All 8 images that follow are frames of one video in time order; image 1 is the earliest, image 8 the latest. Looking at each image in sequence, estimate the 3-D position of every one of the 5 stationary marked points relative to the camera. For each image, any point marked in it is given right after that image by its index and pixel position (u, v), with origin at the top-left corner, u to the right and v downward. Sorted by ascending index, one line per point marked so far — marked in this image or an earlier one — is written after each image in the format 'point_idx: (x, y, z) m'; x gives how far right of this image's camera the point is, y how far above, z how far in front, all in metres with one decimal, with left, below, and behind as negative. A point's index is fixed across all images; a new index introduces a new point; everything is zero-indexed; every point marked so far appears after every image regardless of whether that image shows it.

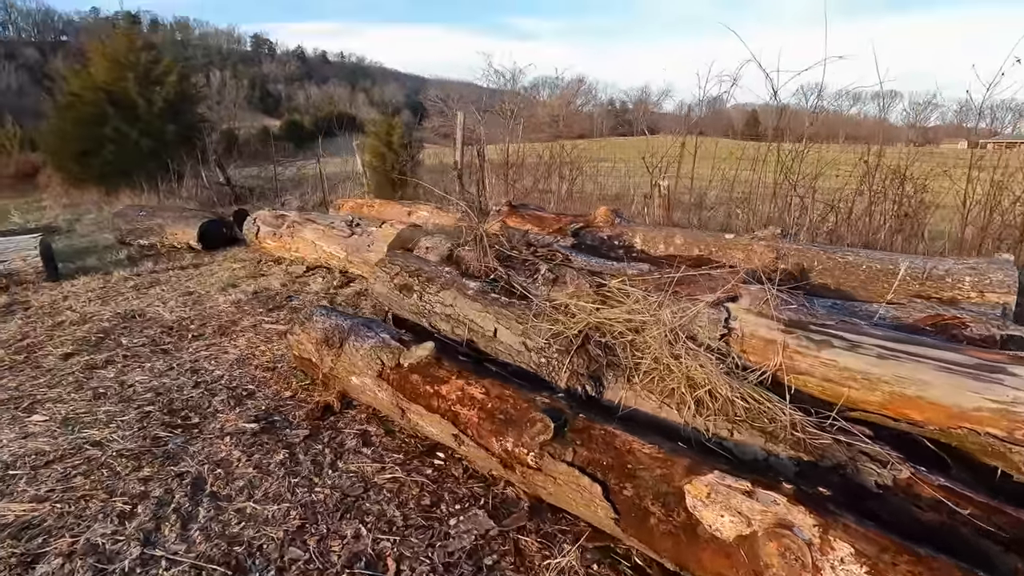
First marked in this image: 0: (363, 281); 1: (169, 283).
0: (-1.6, +0.1, +5.7) m
1: (-3.9, +0.1, +6.1) m
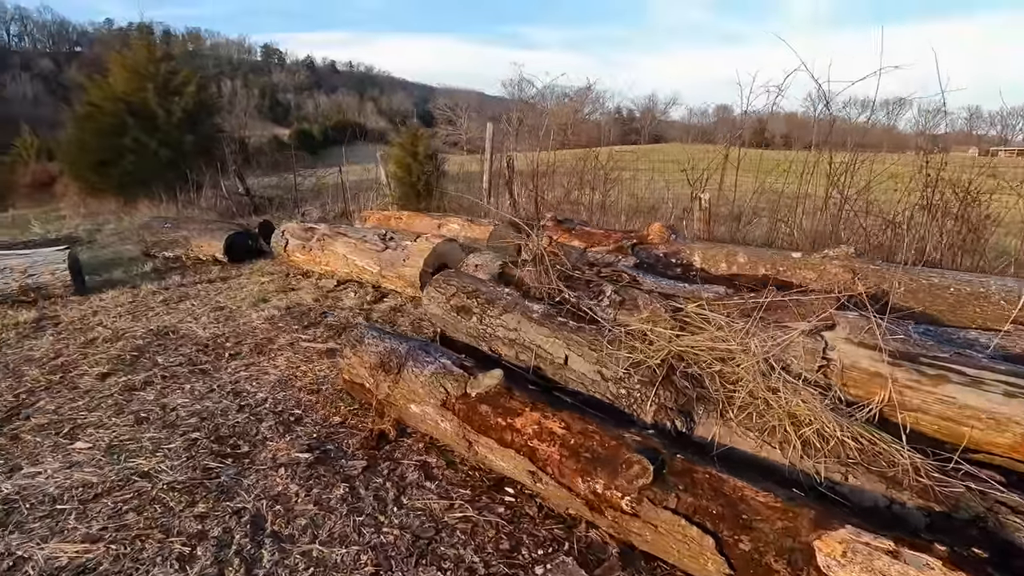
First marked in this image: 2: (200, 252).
0: (-1.2, -0.1, +5.6) m
1: (-3.5, -0.1, +6.0) m
2: (-4.4, +0.5, +7.5) m
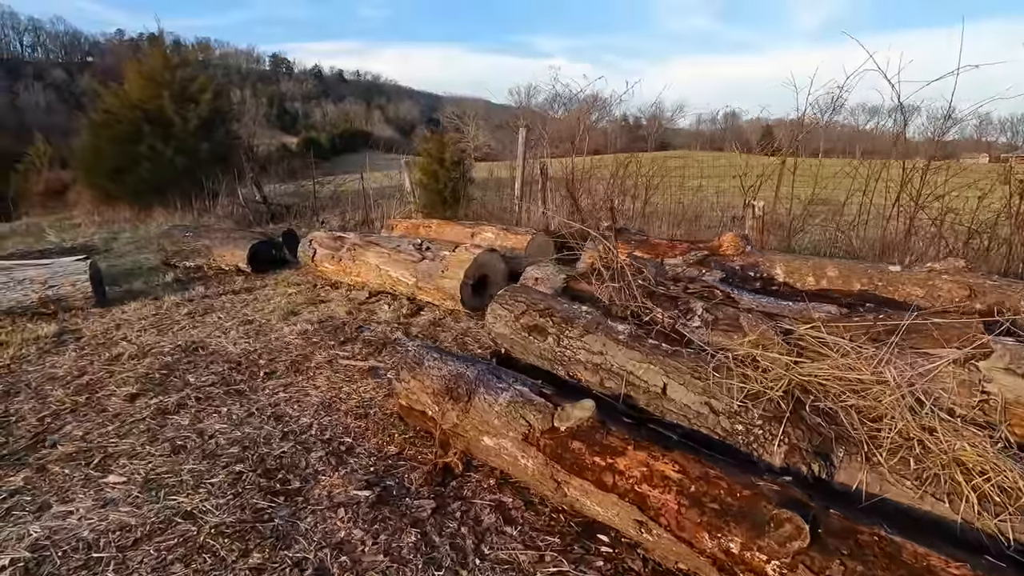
0: (-0.8, -0.2, +5.3) m
1: (-3.1, -0.2, +5.7) m
2: (-4.0, +0.4, +7.3) m
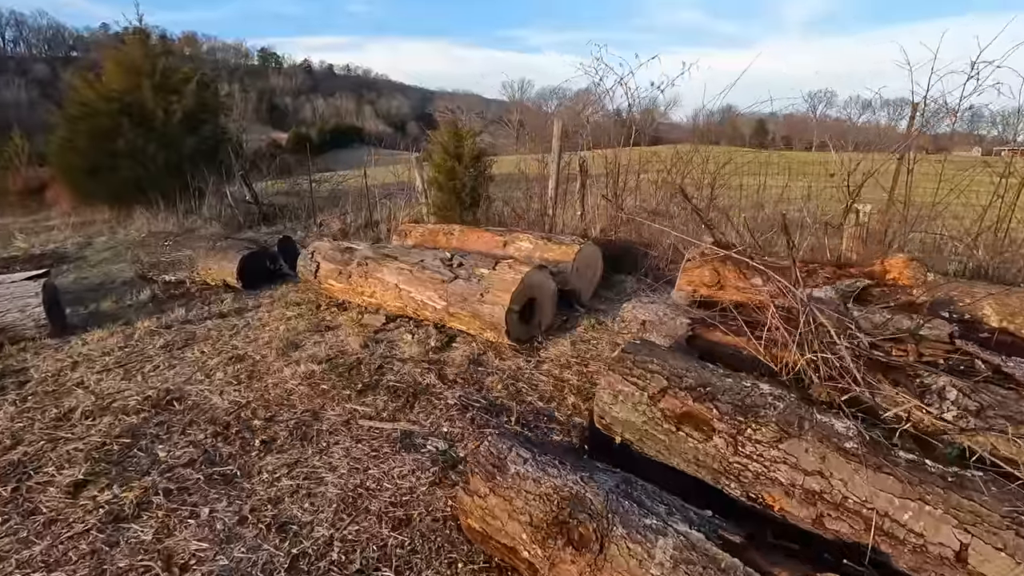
0: (-0.3, -0.4, +4.3) m
1: (-2.7, -0.5, +4.7) m
2: (-3.6, +0.1, +6.2) m
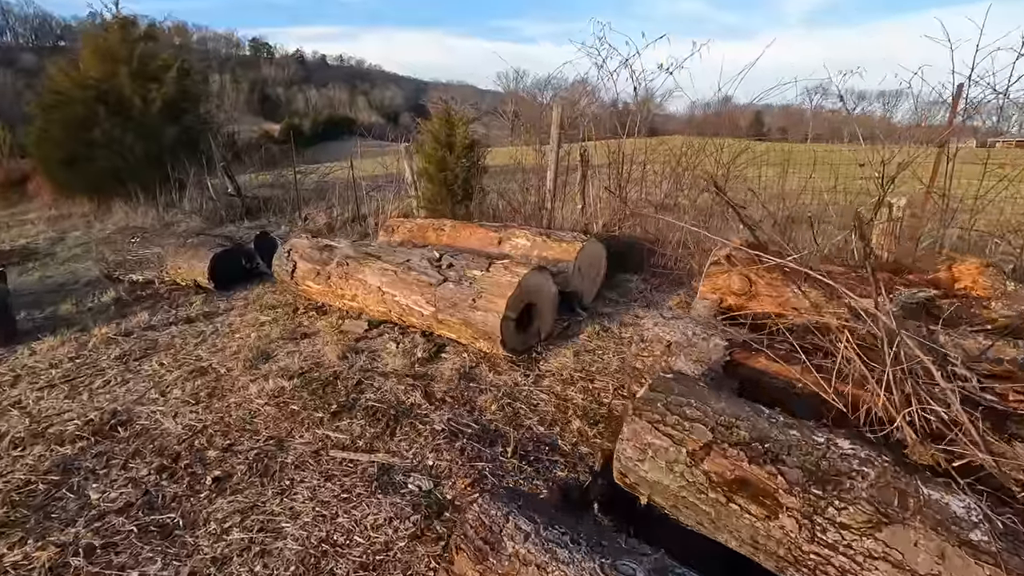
0: (-0.4, -0.5, +3.8) m
1: (-2.7, -0.5, +4.2) m
2: (-3.6, +0.1, +5.7) m
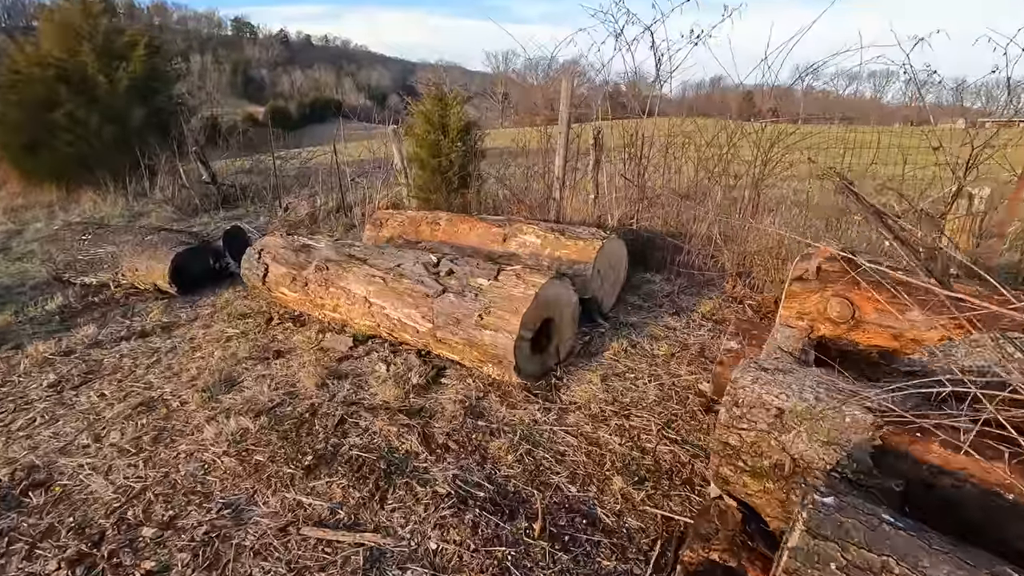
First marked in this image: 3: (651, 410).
0: (-0.3, -0.5, +3.2) m
1: (-2.6, -0.6, +3.5) m
2: (-3.6, +0.1, +5.0) m
3: (+0.7, -0.7, +2.8) m
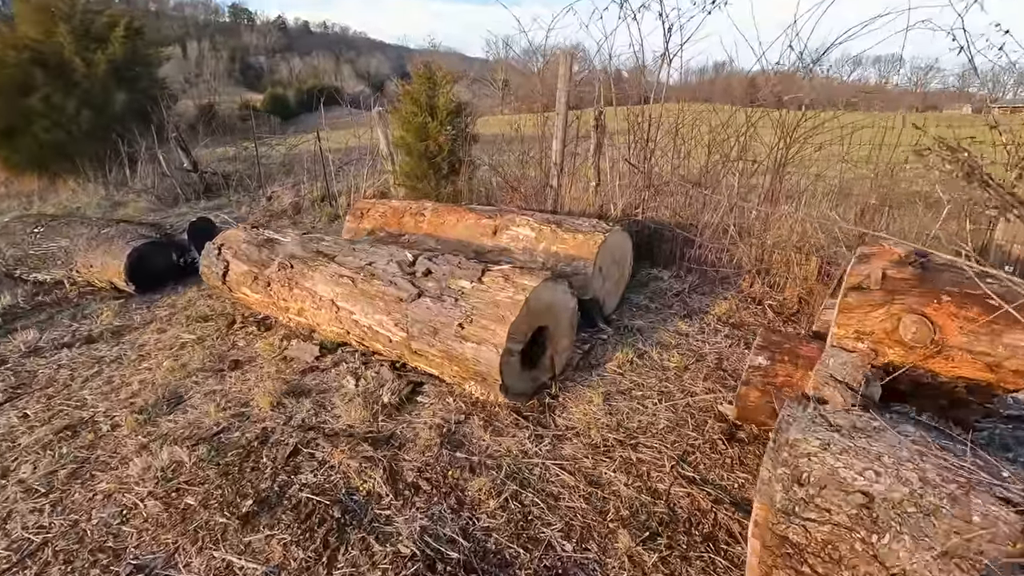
0: (-0.3, -0.5, +2.7) m
1: (-2.7, -0.6, +3.1) m
2: (-3.6, +0.1, +4.5) m
3: (+0.7, -0.7, +2.4) m
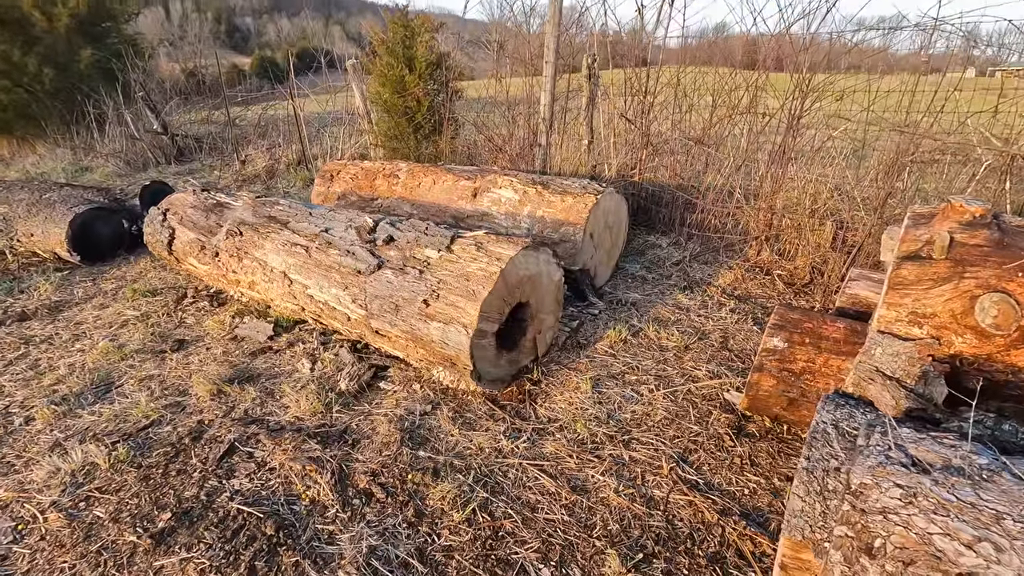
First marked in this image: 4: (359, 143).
0: (-0.5, -0.4, +2.4) m
1: (-2.8, -0.5, +2.7) m
2: (-3.8, +0.3, +4.1) m
3: (+0.6, -0.6, +2.0) m
4: (-1.9, +1.8, +6.4) m
